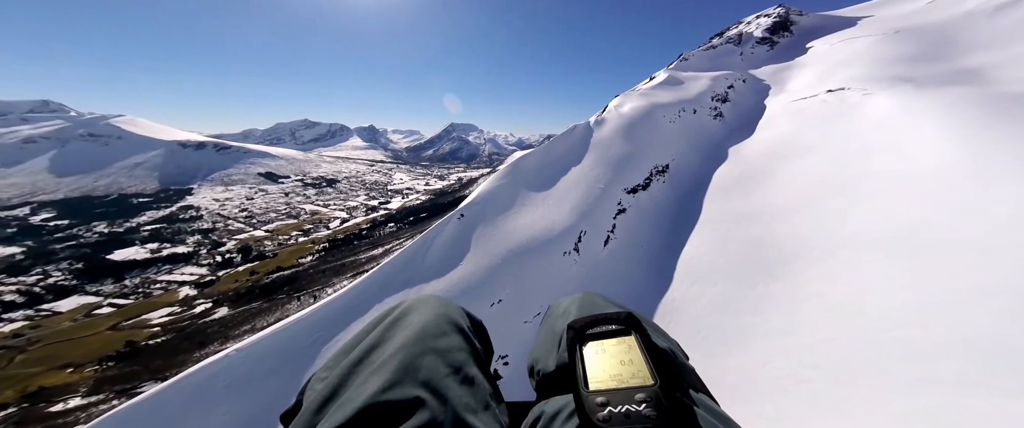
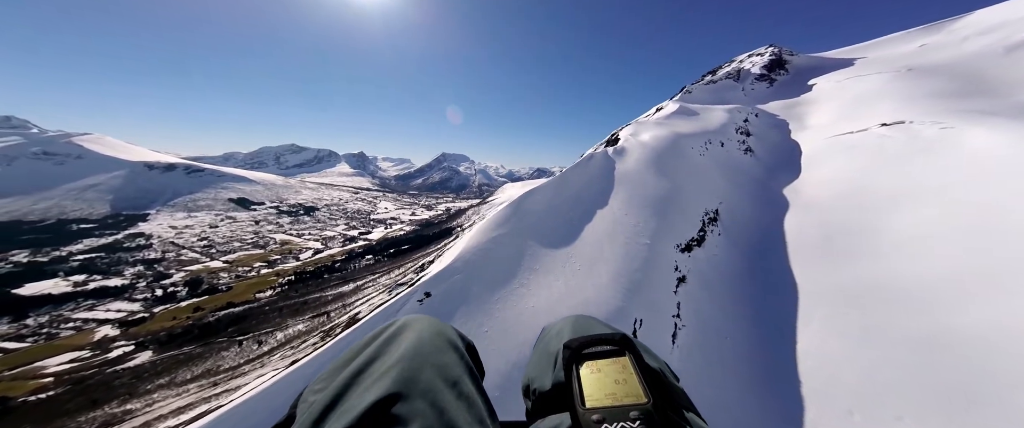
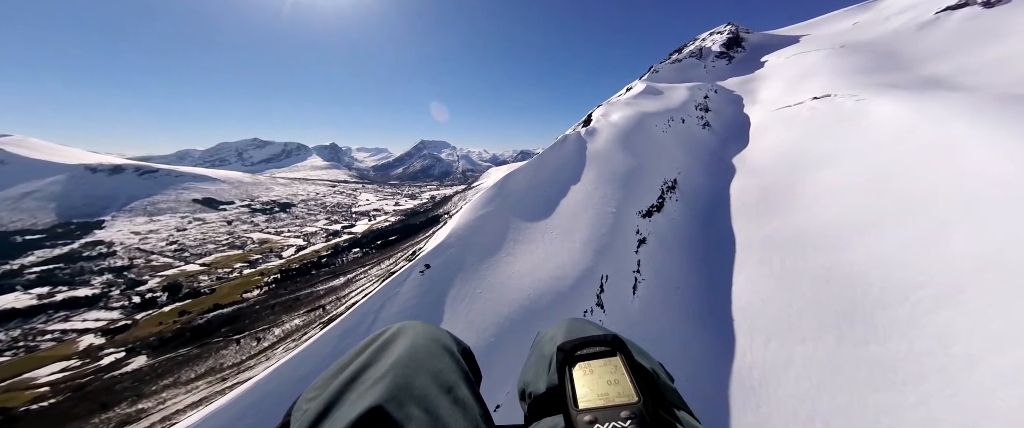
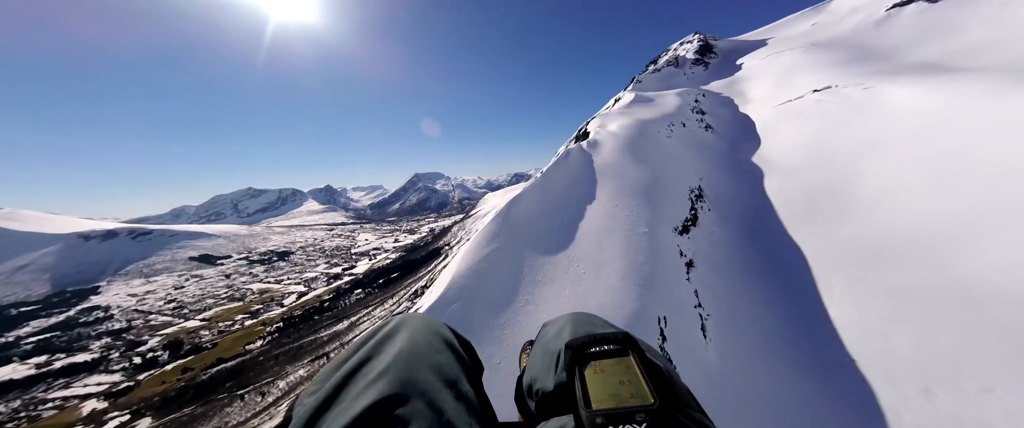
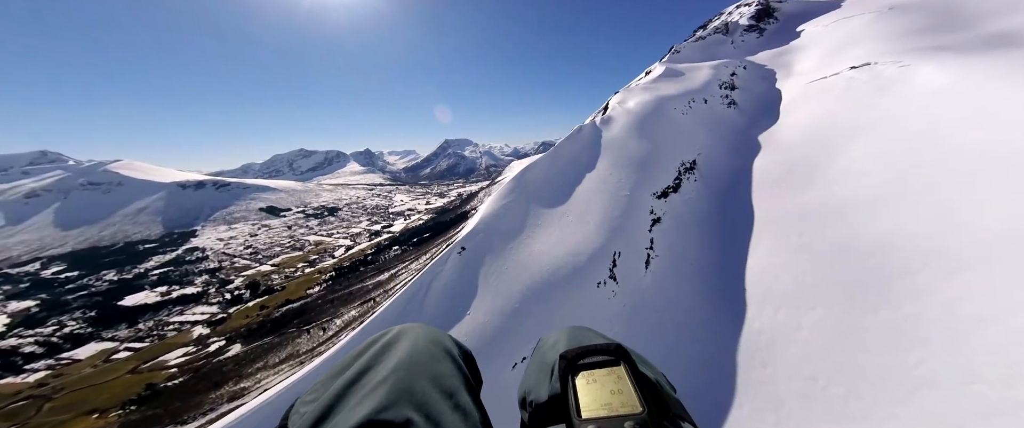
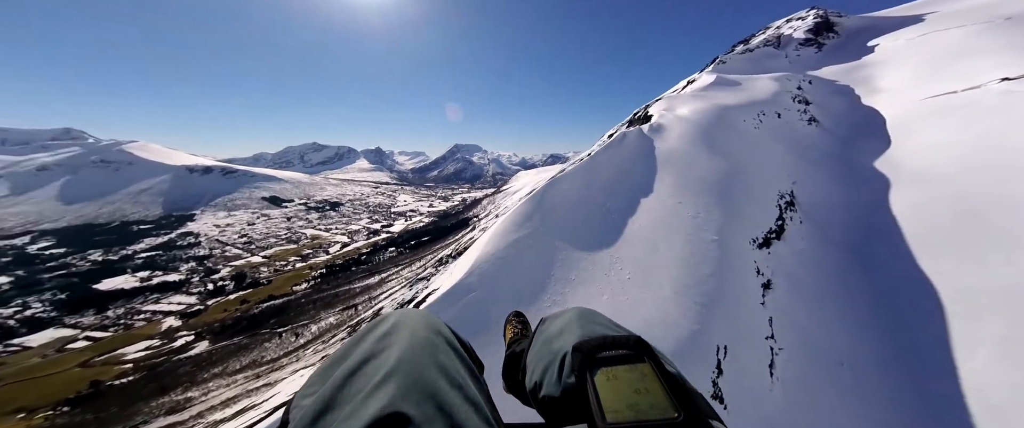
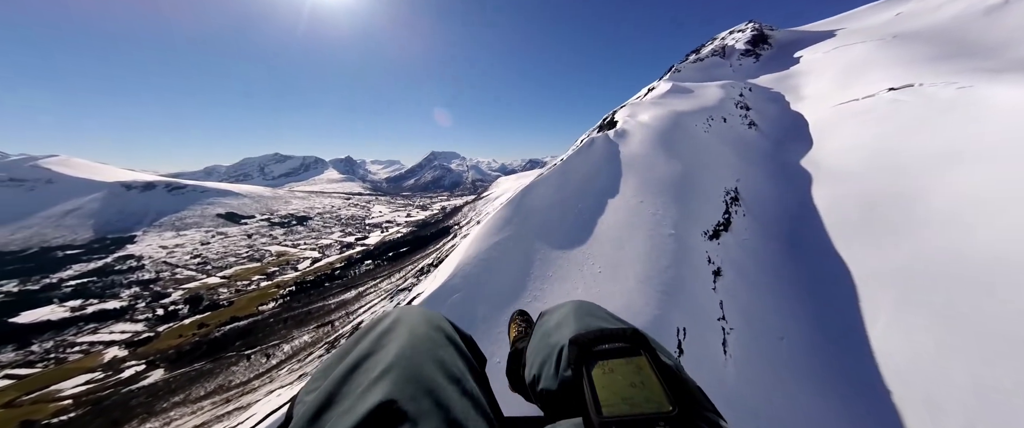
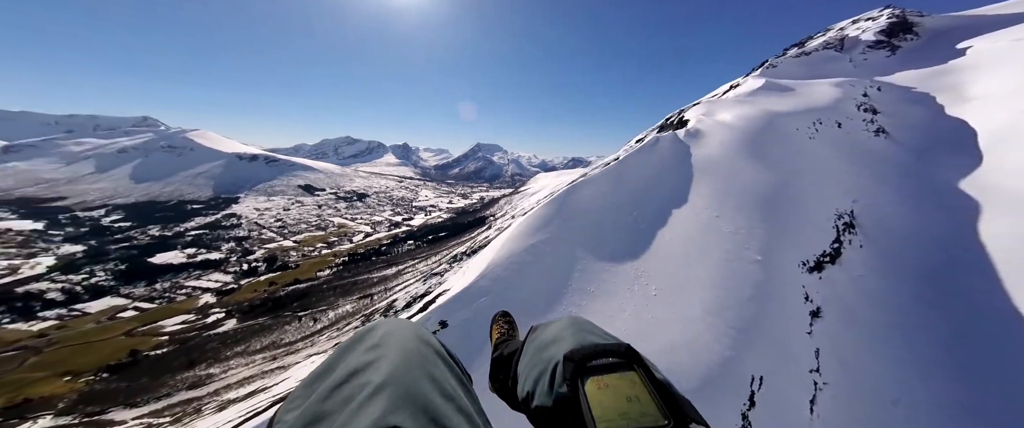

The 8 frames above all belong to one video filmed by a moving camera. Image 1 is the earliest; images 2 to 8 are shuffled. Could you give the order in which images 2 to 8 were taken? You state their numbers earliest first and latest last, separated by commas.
5, 3, 2, 4, 7, 6, 8
